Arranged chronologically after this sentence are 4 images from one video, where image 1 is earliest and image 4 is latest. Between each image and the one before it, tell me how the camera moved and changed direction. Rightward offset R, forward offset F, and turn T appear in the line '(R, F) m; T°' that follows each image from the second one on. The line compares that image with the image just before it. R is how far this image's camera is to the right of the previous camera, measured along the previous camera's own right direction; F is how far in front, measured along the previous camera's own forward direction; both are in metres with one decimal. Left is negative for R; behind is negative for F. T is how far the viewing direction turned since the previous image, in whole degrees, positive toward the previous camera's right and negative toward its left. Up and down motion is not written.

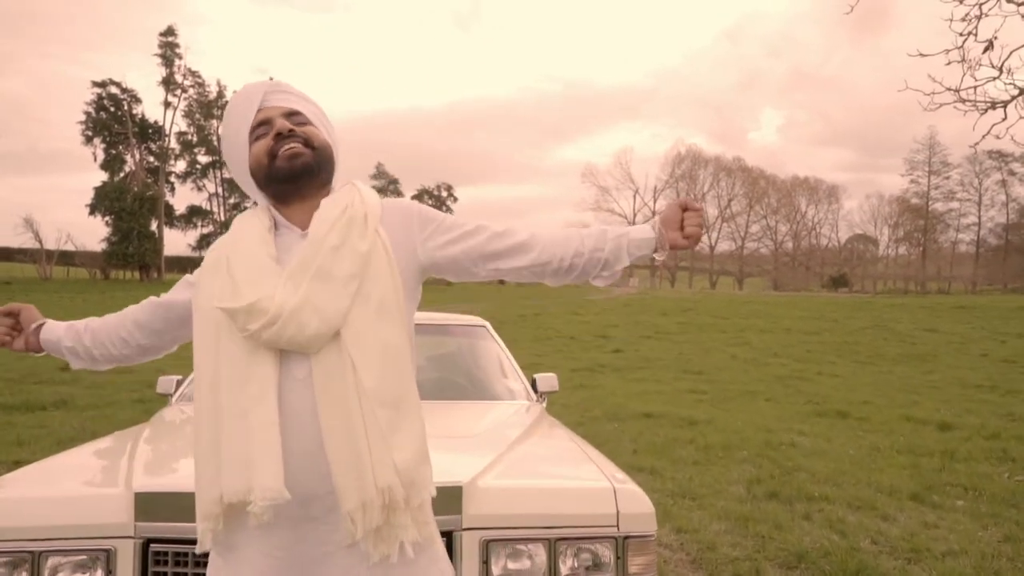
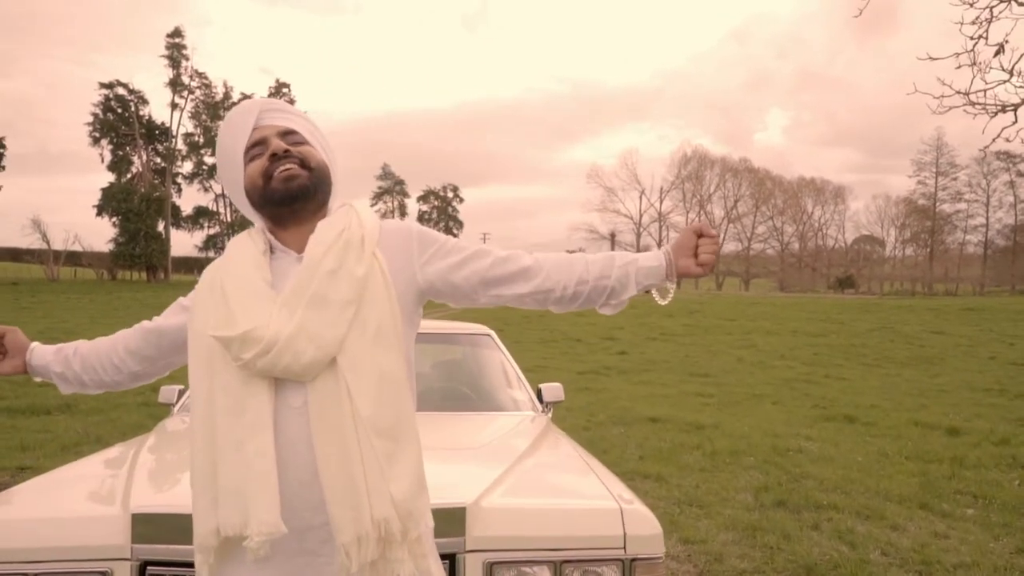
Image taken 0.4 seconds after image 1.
(0.0, +0.1) m; 0°
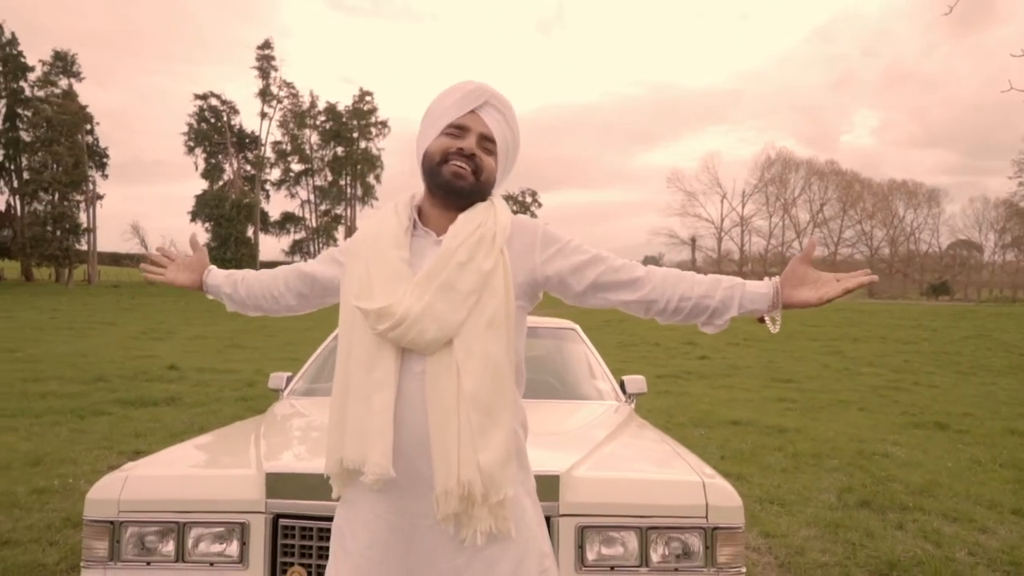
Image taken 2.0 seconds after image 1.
(0.0, -0.2) m; -5°
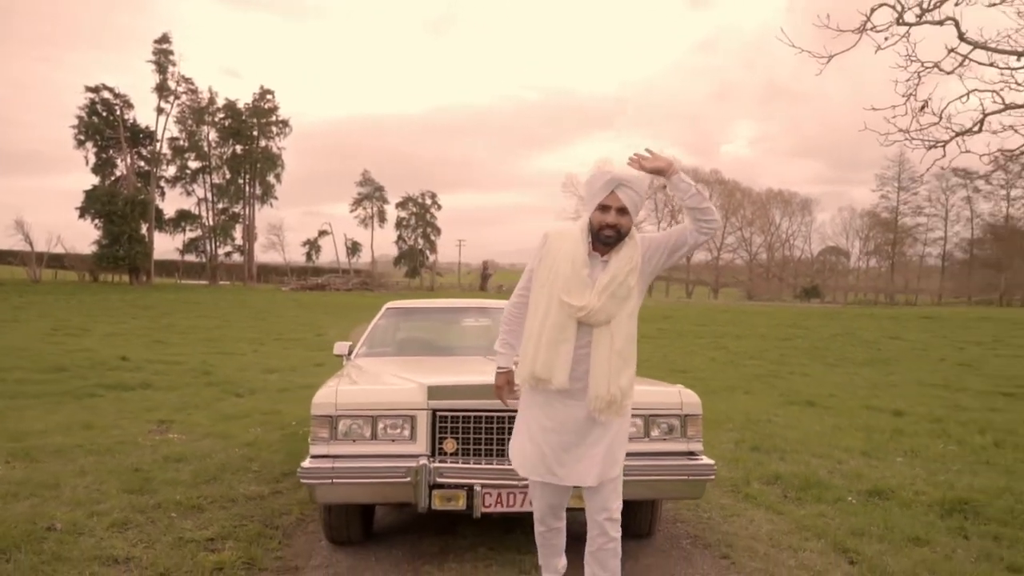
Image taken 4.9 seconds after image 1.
(-0.9, -1.8) m; +7°
